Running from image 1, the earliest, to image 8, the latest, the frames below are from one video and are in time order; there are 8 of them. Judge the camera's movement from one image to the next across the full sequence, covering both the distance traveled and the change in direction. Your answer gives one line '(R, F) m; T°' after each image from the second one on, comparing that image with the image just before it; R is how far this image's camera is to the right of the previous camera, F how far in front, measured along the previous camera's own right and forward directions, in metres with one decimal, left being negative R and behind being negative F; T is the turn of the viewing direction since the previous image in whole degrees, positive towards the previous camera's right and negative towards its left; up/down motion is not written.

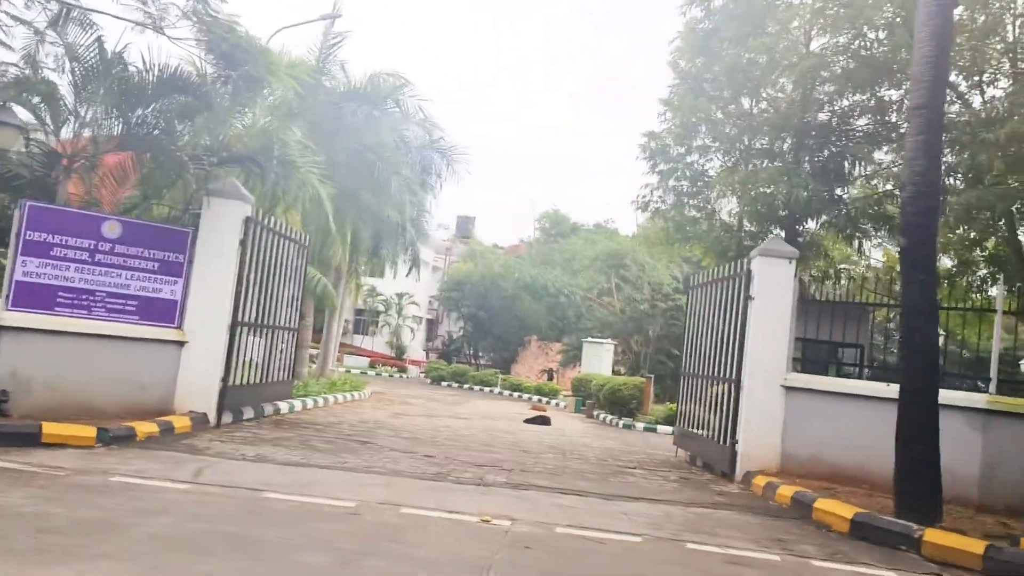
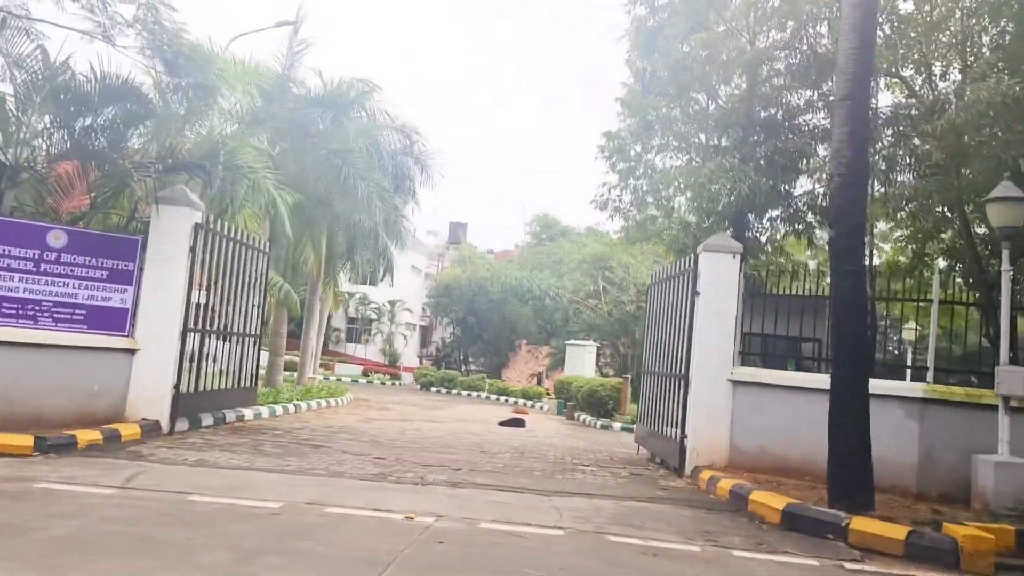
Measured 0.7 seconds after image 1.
(+0.6, 0.0) m; 0°
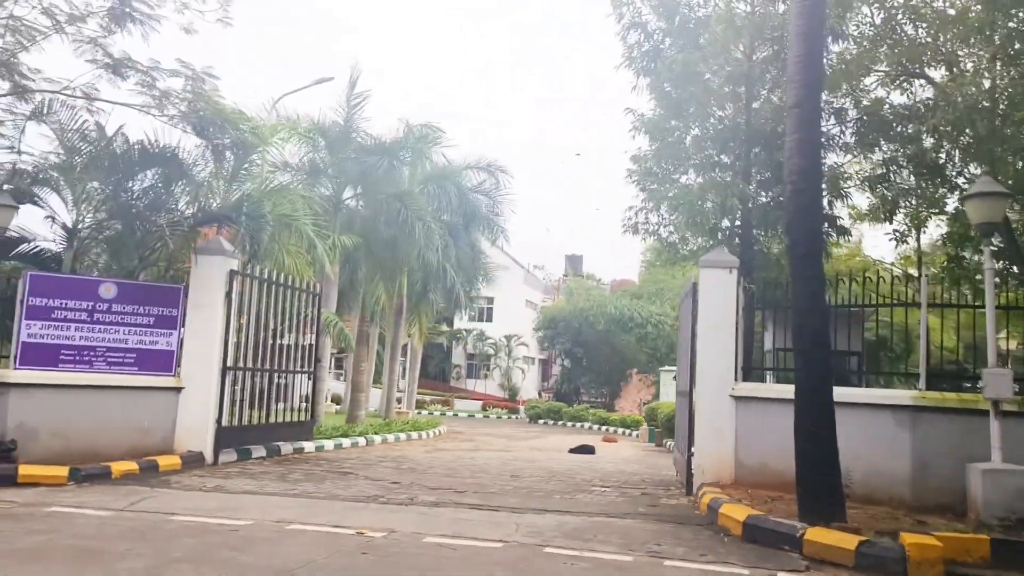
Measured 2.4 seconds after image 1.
(+1.4, -0.2) m; -9°
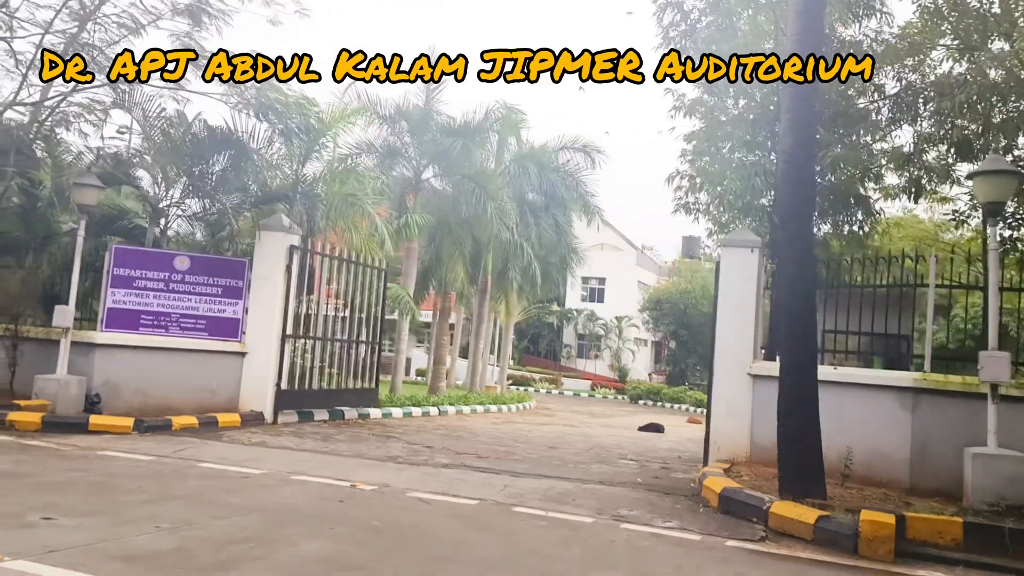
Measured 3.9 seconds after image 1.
(+1.1, -0.3) m; -8°
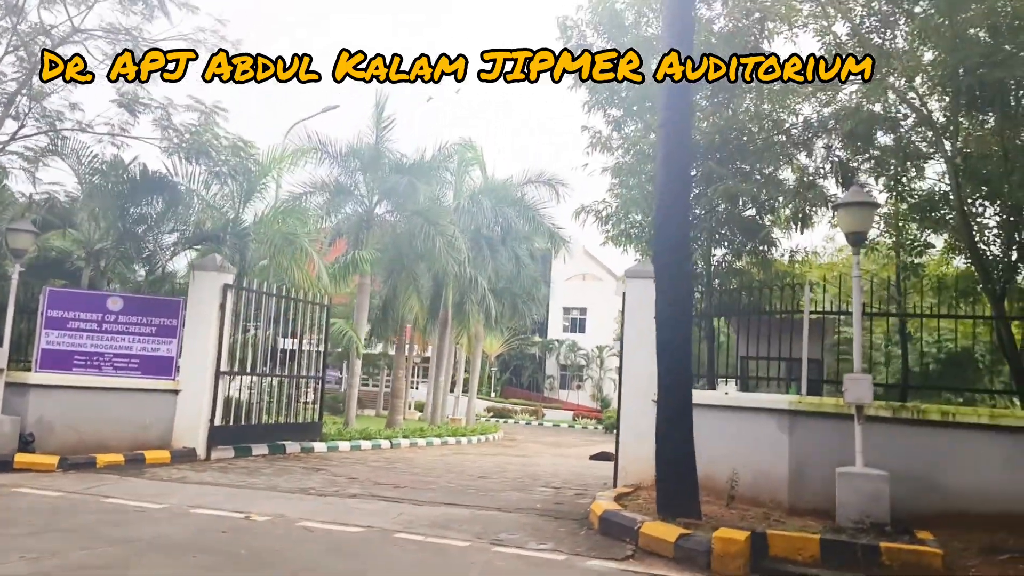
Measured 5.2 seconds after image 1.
(+0.9, -0.3) m; +1°
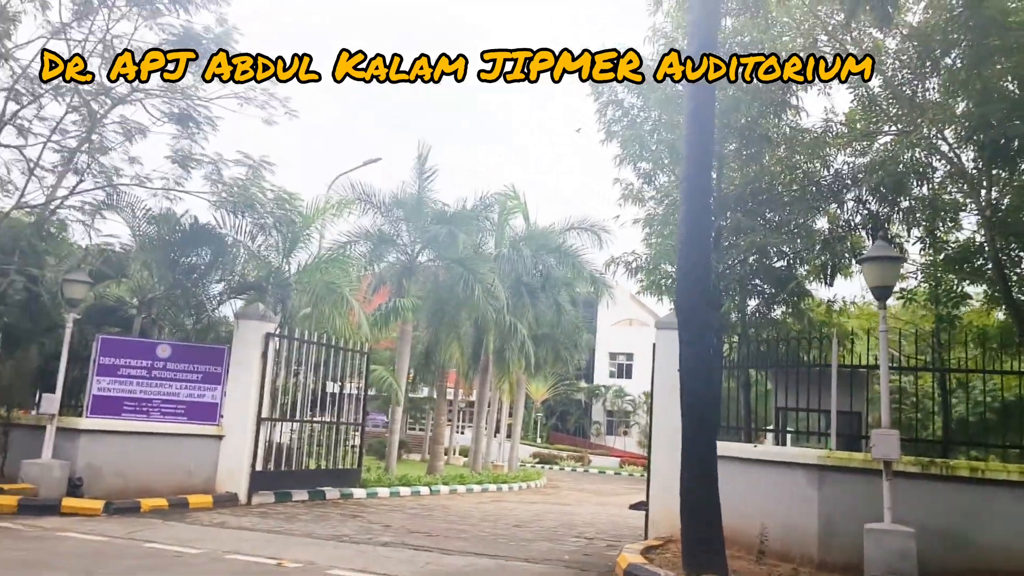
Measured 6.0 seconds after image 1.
(+0.2, -0.2) m; -3°
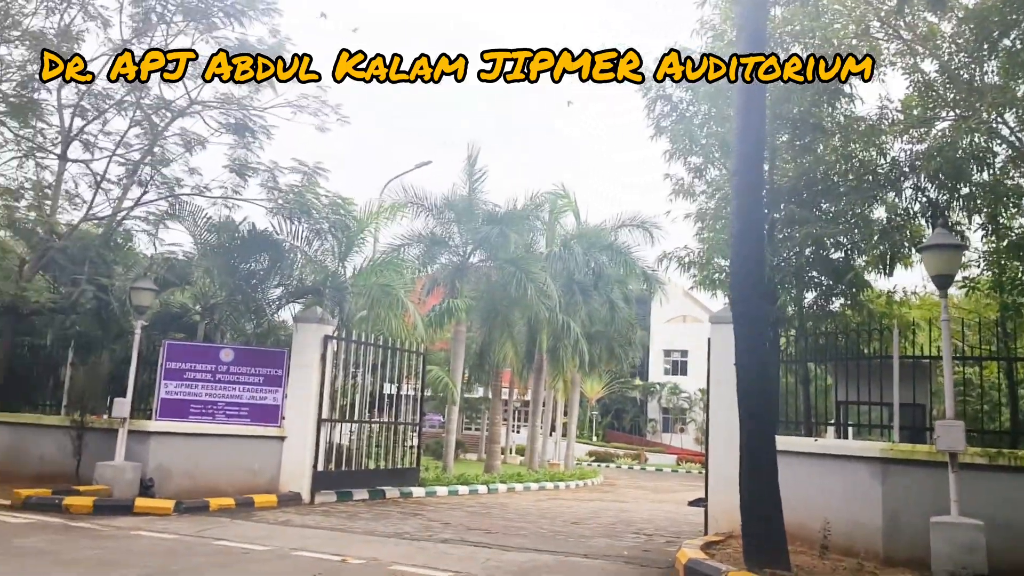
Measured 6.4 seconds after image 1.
(0.0, -0.1) m; -3°
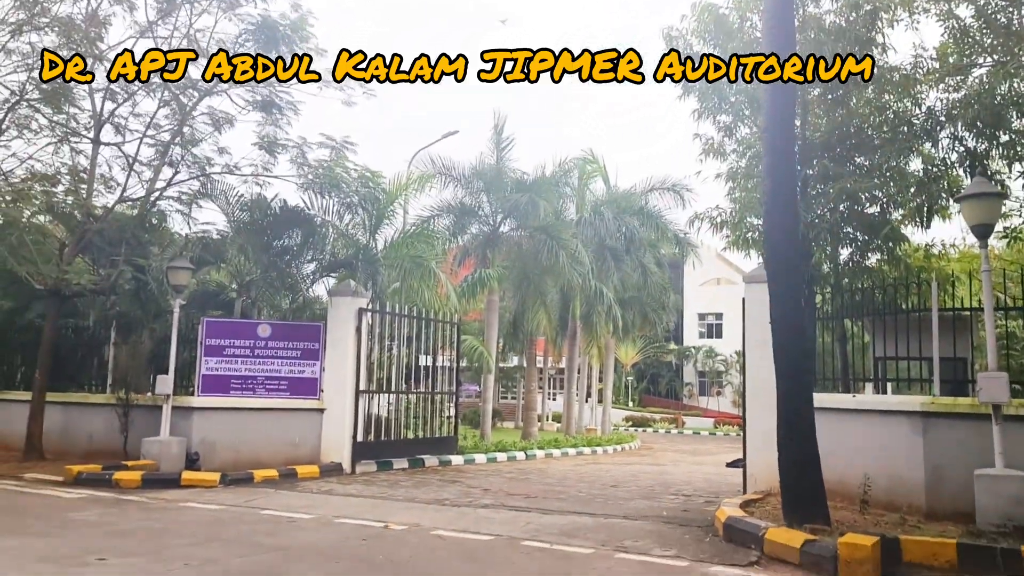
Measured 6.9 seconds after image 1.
(0.0, 0.0) m; -2°
